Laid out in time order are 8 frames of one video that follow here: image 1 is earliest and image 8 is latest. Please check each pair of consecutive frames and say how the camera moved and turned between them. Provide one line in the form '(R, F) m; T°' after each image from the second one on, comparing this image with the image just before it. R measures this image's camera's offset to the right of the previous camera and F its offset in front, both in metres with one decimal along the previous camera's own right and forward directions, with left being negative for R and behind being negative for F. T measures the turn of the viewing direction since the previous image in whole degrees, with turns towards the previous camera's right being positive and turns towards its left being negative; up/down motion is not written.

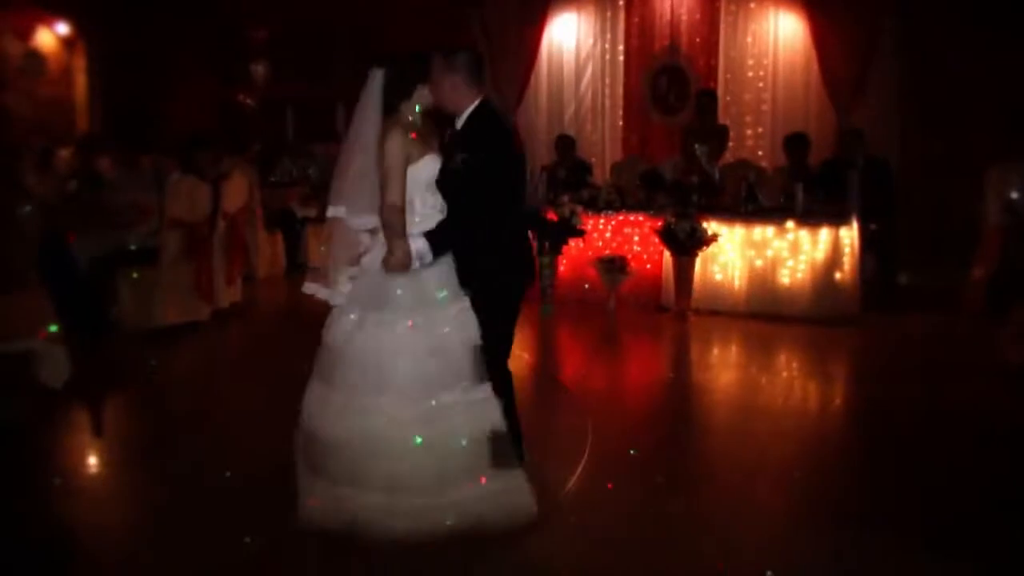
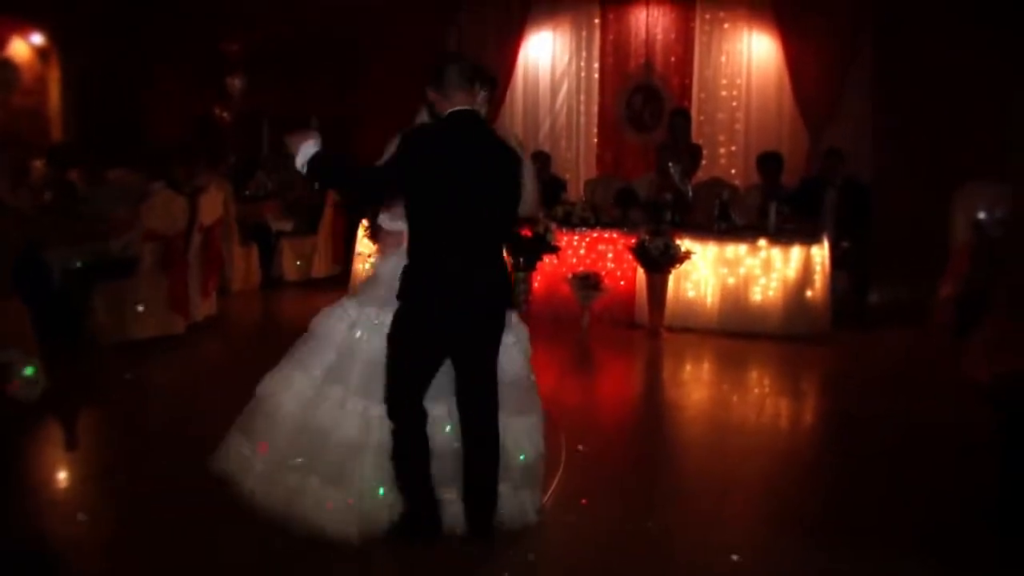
(0.0, 0.0) m; +2°
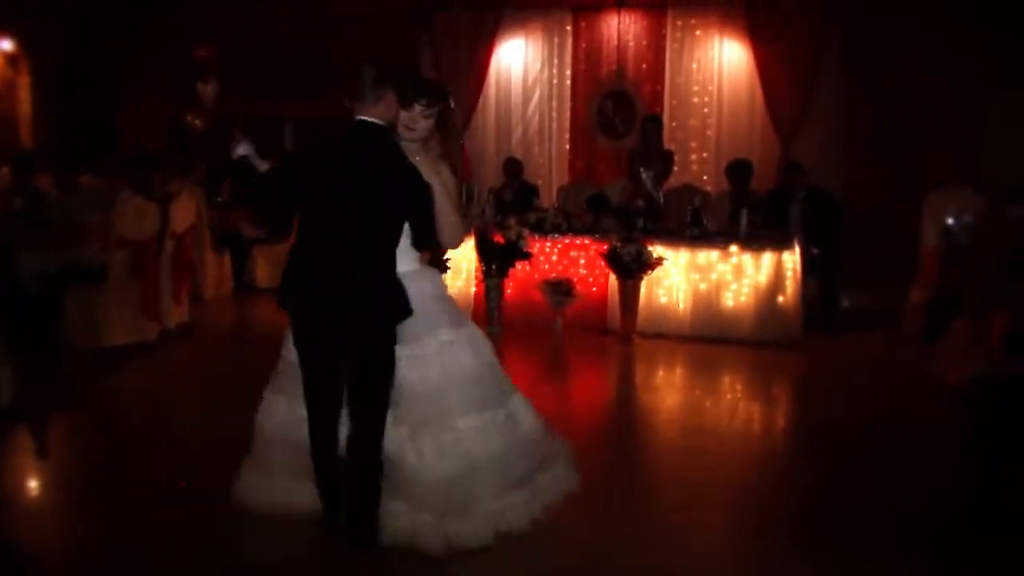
(0.0, 0.0) m; +2°
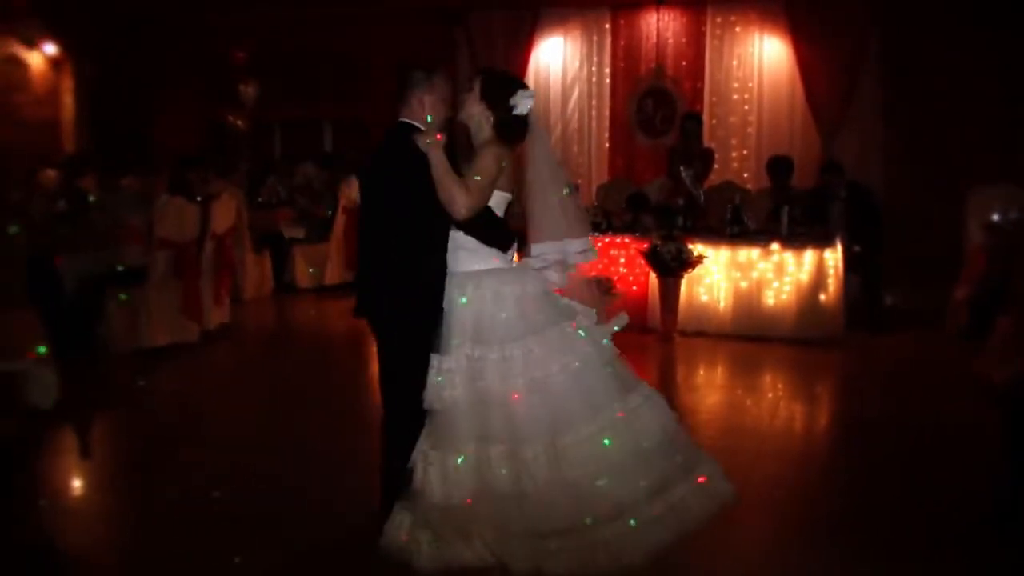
(0.0, 0.0) m; -2°
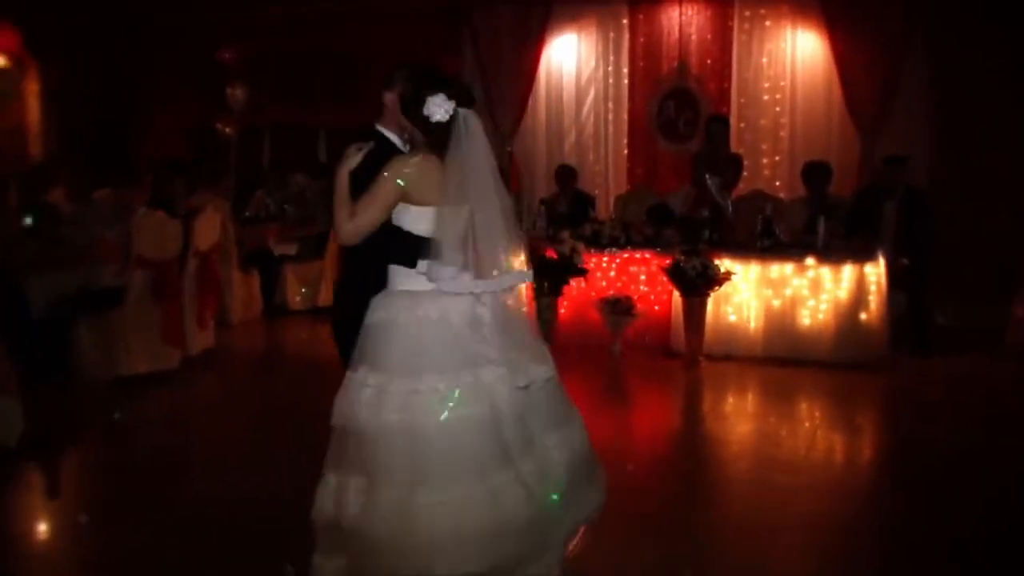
(0.0, +0.6) m; 0°
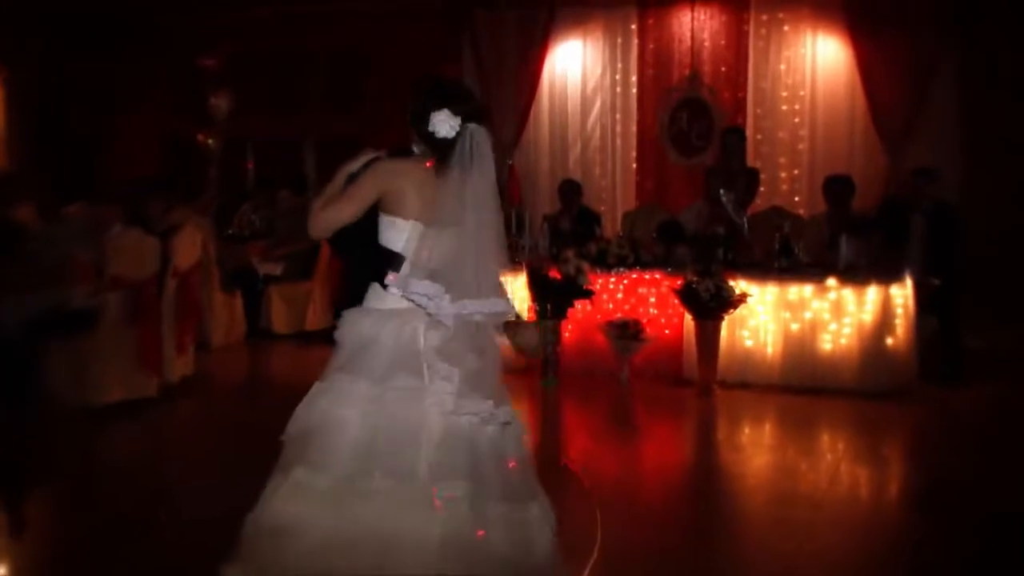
(0.0, +0.4) m; 0°
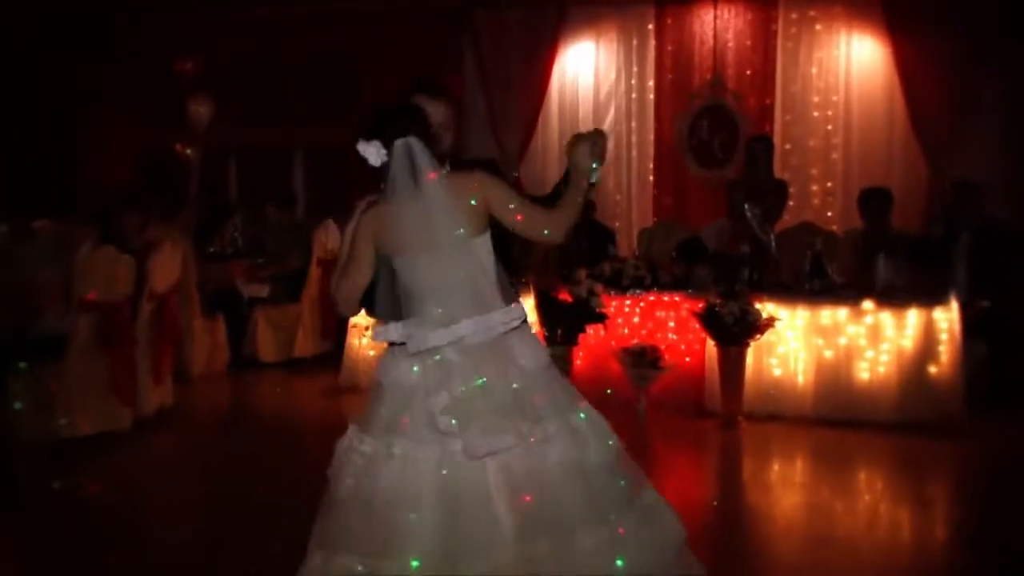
(0.0, +0.5) m; -1°
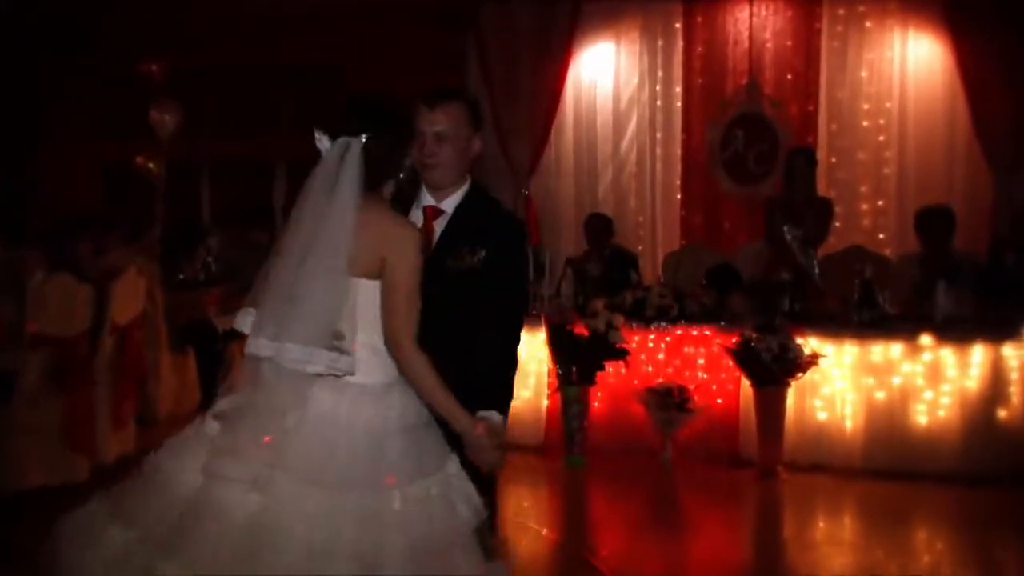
(0.0, +0.6) m; -1°
